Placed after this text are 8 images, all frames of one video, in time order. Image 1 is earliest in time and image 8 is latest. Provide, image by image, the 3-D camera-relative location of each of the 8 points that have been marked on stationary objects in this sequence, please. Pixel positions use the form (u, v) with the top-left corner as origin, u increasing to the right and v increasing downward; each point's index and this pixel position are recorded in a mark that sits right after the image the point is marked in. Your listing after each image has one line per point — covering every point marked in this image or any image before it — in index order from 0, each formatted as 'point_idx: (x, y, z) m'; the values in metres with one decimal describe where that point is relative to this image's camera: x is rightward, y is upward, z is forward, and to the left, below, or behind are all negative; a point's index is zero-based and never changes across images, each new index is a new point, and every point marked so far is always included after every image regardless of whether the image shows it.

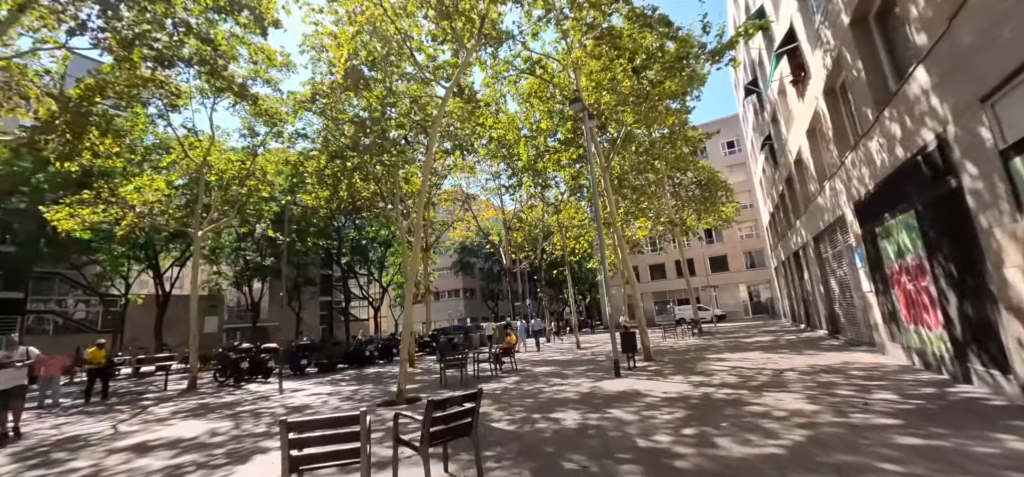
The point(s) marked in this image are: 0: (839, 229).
0: (+8.1, +0.2, +10.9) m
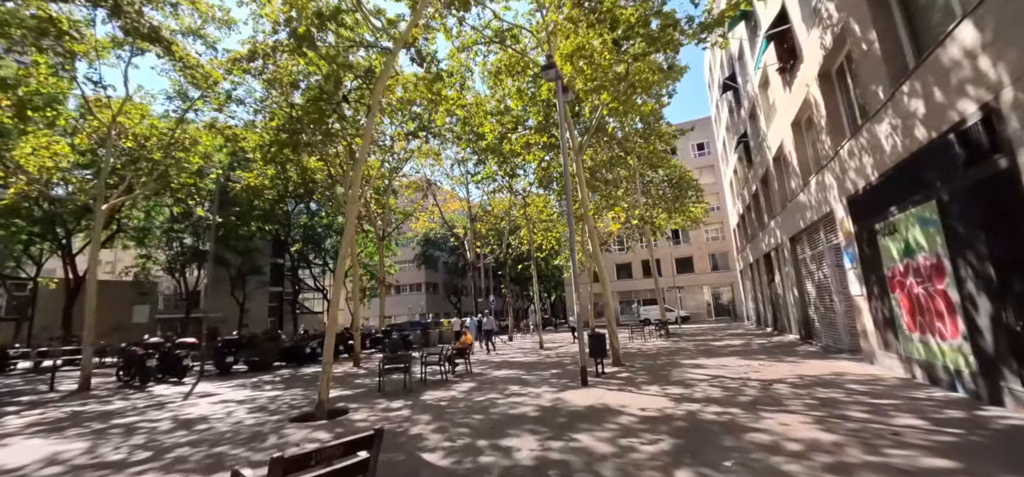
0: (+7.2, +0.3, +10.2) m
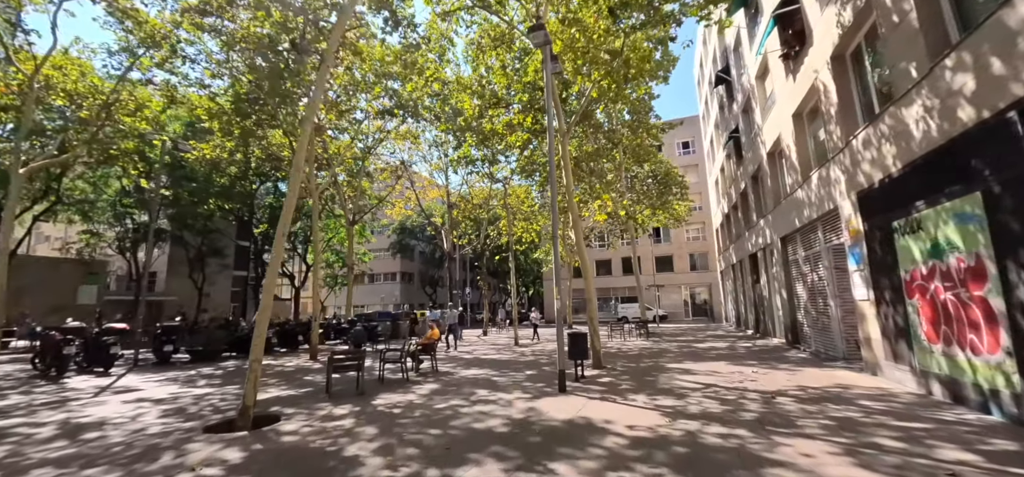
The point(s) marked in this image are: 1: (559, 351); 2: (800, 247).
0: (+6.7, +0.3, +9.5) m
1: (+0.7, -1.8, +6.9) m
2: (+7.3, -0.2, +11.2) m
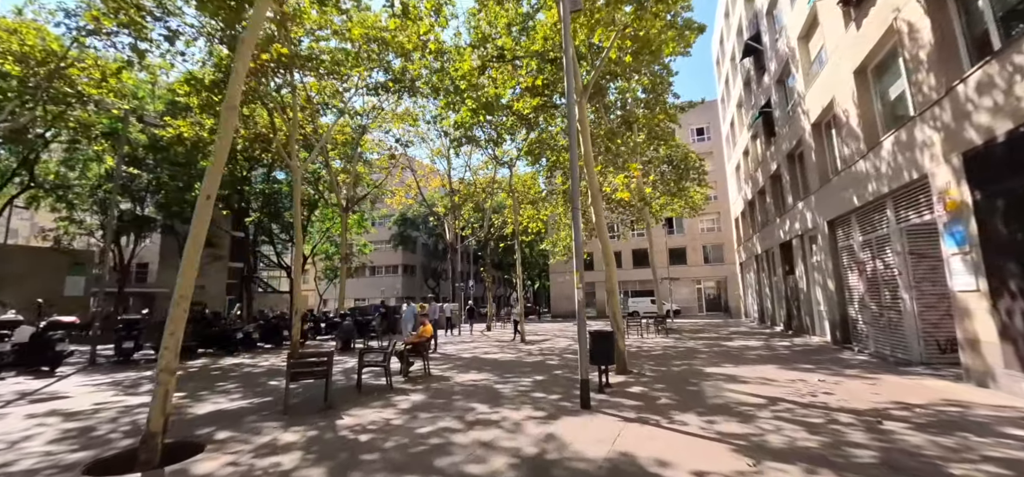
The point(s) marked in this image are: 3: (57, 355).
0: (+6.8, +0.6, +7.8) m
1: (+0.9, -1.4, +5.4) m
2: (+7.5, +0.2, +9.5) m
3: (-9.7, -2.5, +9.4) m
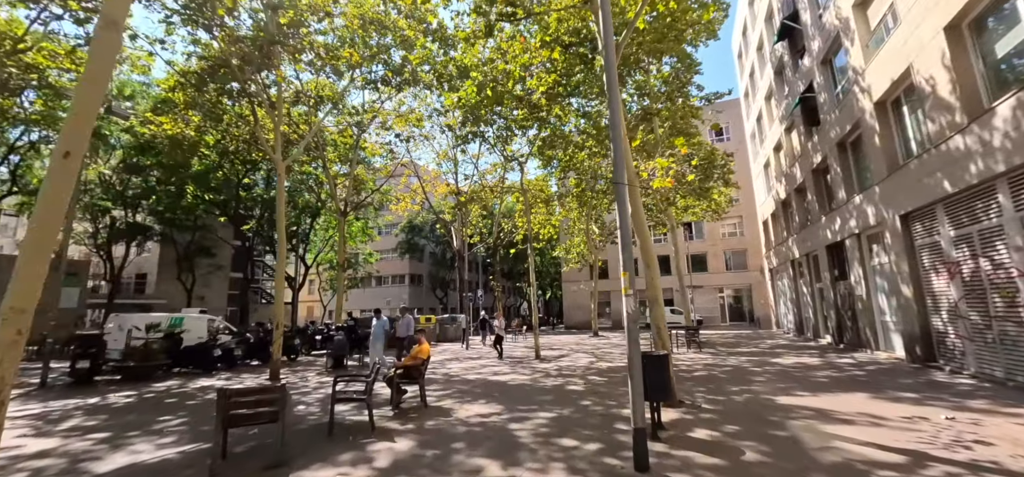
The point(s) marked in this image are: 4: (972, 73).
0: (+7.0, +0.8, +6.1) m
1: (+1.0, -1.3, +3.8) m
2: (+7.7, +0.3, +7.8) m
3: (-9.4, -2.5, +8.0) m
4: (+7.1, +2.6, +6.9) m
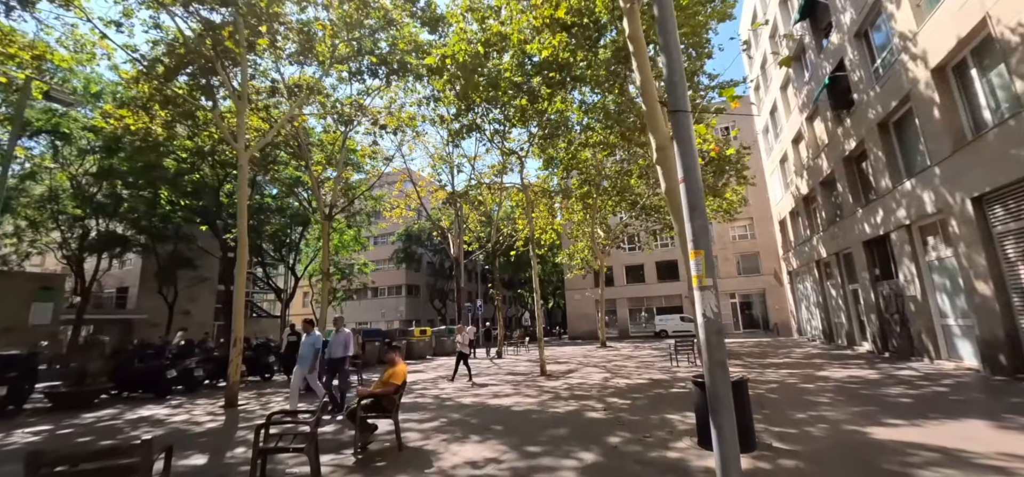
0: (+7.0, +1.0, +4.7) m
1: (+1.1, -1.0, +2.3) m
2: (+7.7, +0.5, +6.4) m
3: (-9.4, -2.5, +6.5) m
4: (+7.1, +2.9, +5.5) m
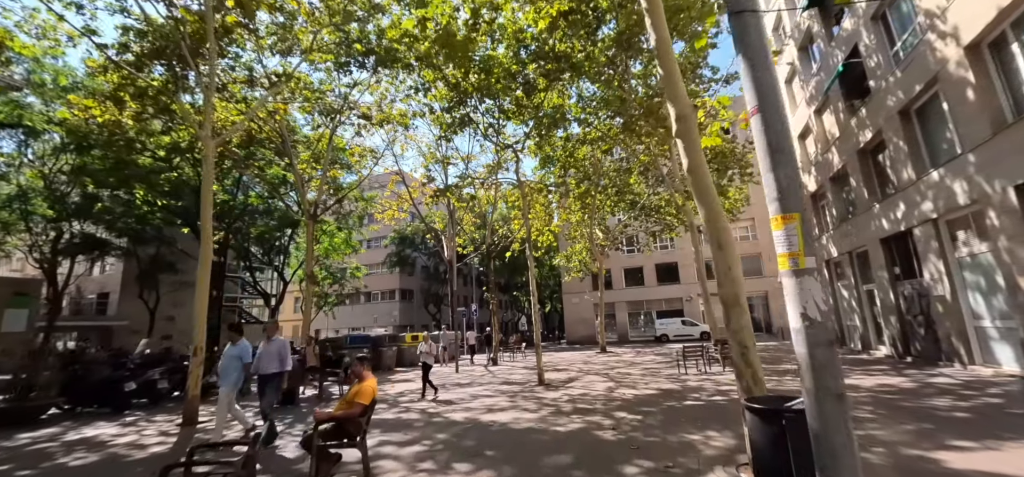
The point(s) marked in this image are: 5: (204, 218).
0: (+6.9, +1.2, +3.9) m
1: (+1.0, -0.9, +1.4) m
2: (+7.7, +0.6, +5.6) m
3: (-9.4, -2.5, +5.5) m
4: (+7.0, +3.0, +4.7) m
5: (-5.5, +0.4, +7.9) m
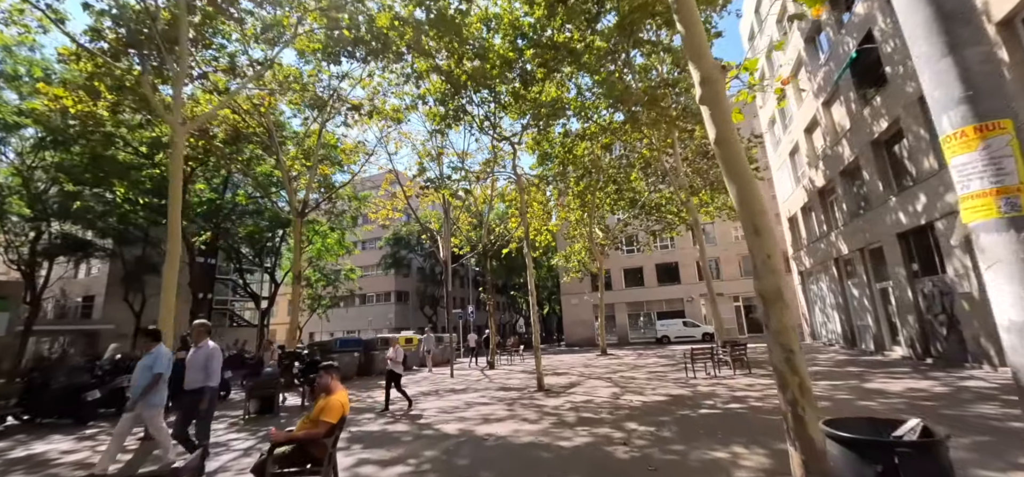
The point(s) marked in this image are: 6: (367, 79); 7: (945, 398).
0: (+6.9, +1.3, +3.4) m
1: (+1.0, -0.8, +0.8) m
2: (+7.6, +0.8, +5.0) m
3: (-9.5, -2.4, +4.8) m
4: (+7.0, +3.2, +4.1) m
5: (-5.6, +0.5, +7.2) m
6: (-4.9, +5.4, +14.8) m
7: (+6.2, -2.3, +6.3) m
